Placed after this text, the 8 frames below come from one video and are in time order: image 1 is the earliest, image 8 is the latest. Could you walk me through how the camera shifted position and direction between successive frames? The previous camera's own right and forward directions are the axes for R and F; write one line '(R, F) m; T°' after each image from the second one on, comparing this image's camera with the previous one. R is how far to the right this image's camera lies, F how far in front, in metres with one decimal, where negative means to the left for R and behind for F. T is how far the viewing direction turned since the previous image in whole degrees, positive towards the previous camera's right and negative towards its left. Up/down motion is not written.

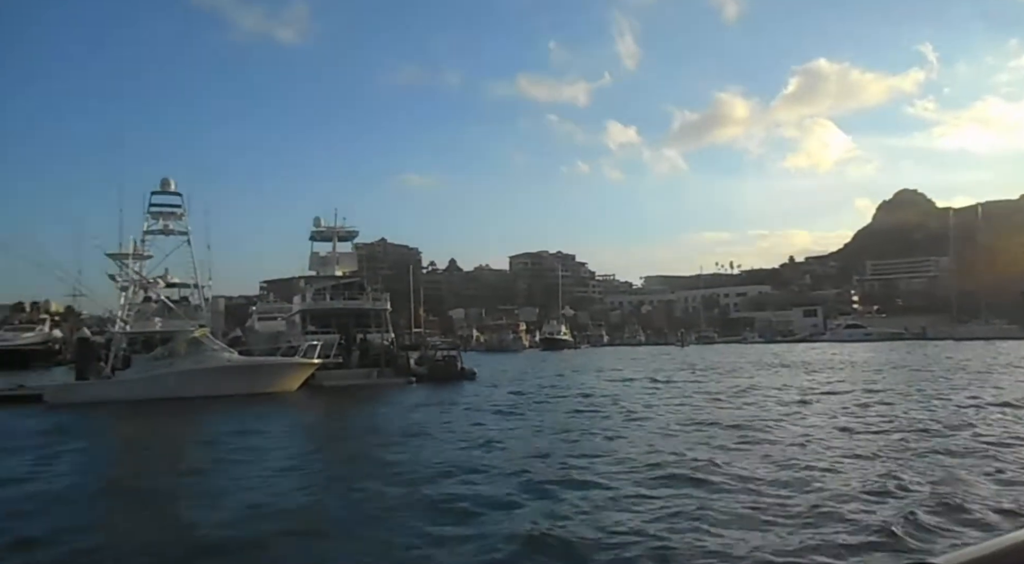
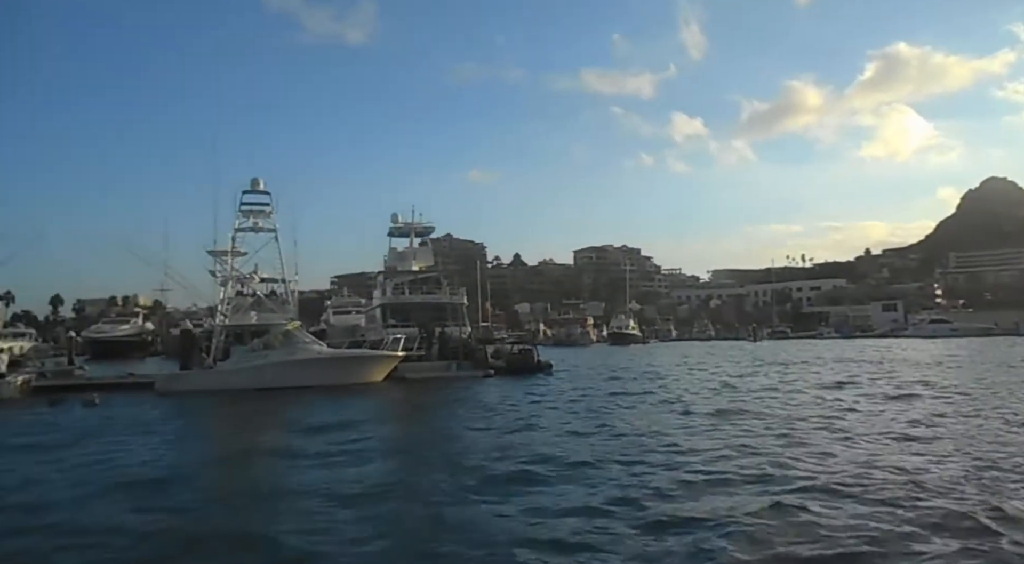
(-0.5, -0.5) m; -5°
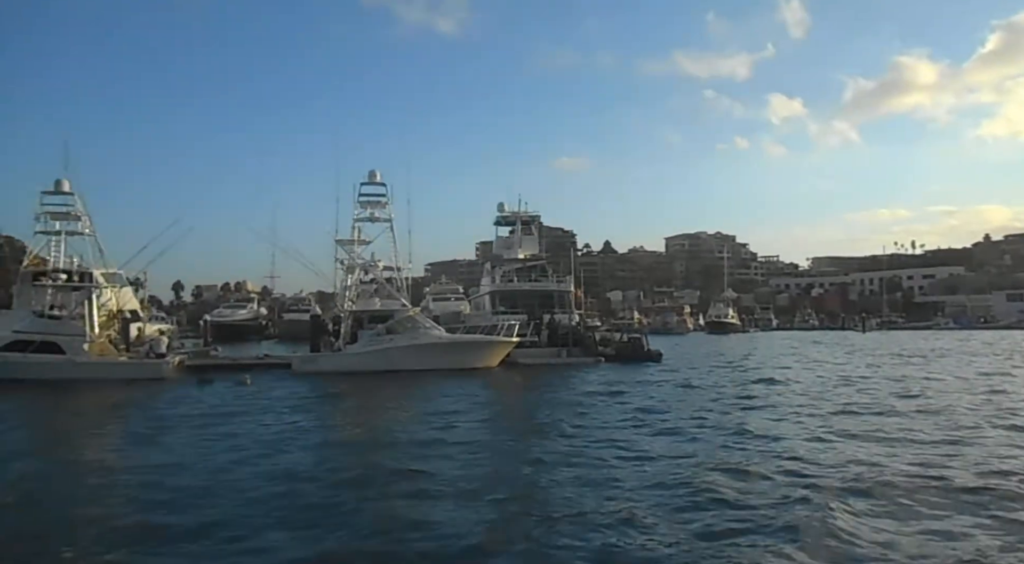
(-0.9, -0.7) m; -7°
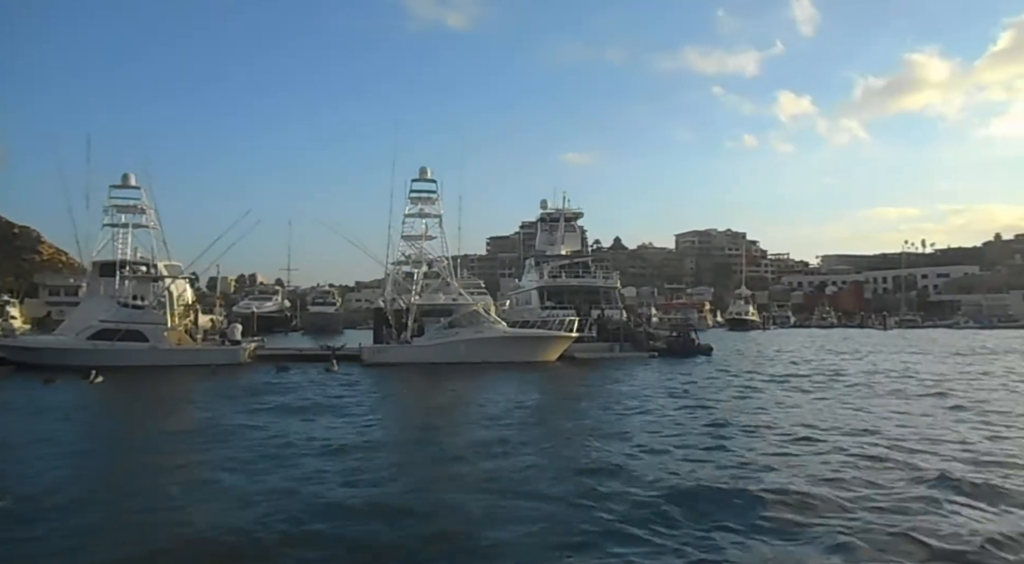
(-2.1, -0.9) m; 0°
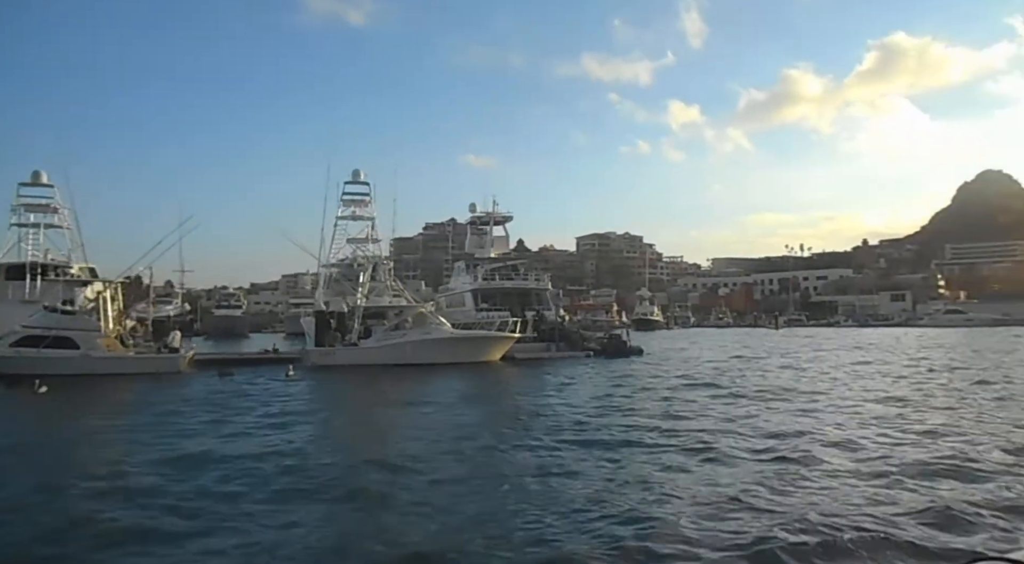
(-1.8, -0.6) m; +8°
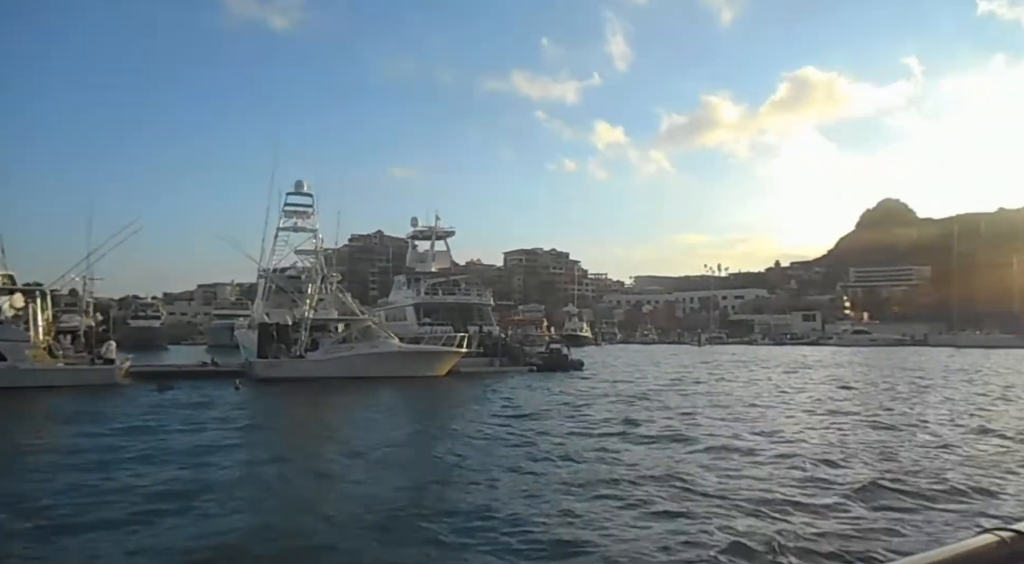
(-0.9, -0.4) m; +6°
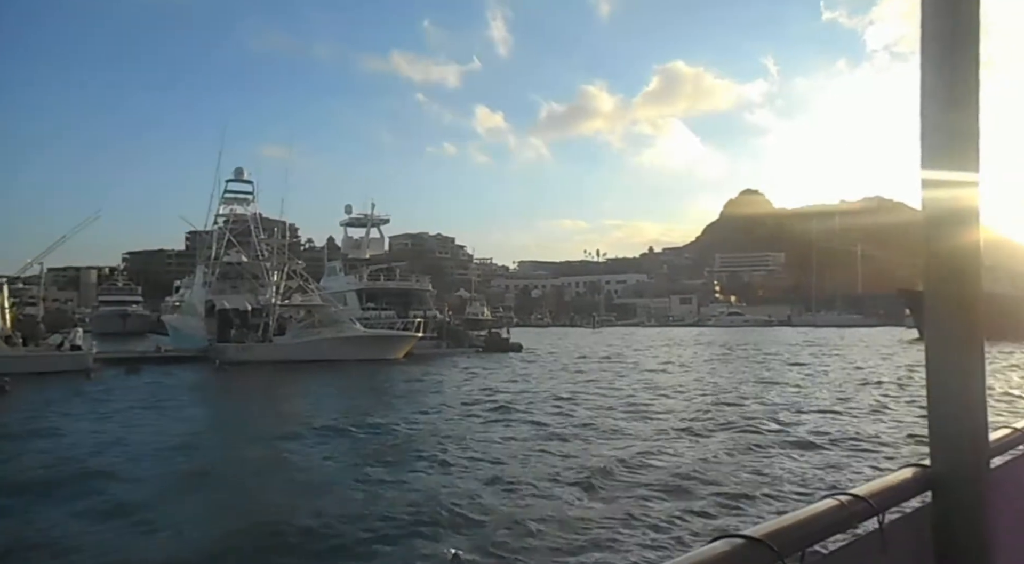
(-3.2, -2.2) m; +9°
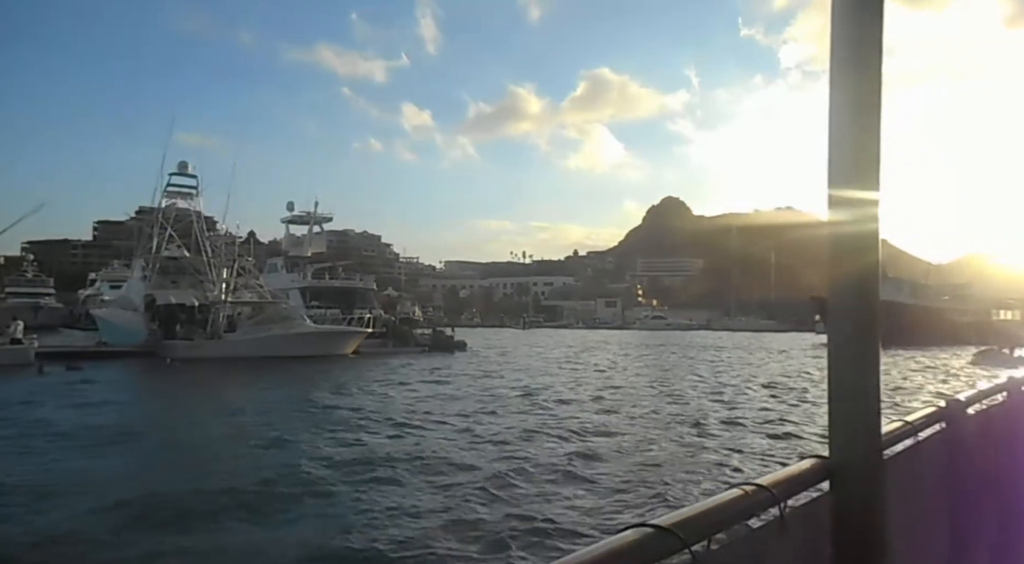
(-1.1, -1.0) m; +6°
